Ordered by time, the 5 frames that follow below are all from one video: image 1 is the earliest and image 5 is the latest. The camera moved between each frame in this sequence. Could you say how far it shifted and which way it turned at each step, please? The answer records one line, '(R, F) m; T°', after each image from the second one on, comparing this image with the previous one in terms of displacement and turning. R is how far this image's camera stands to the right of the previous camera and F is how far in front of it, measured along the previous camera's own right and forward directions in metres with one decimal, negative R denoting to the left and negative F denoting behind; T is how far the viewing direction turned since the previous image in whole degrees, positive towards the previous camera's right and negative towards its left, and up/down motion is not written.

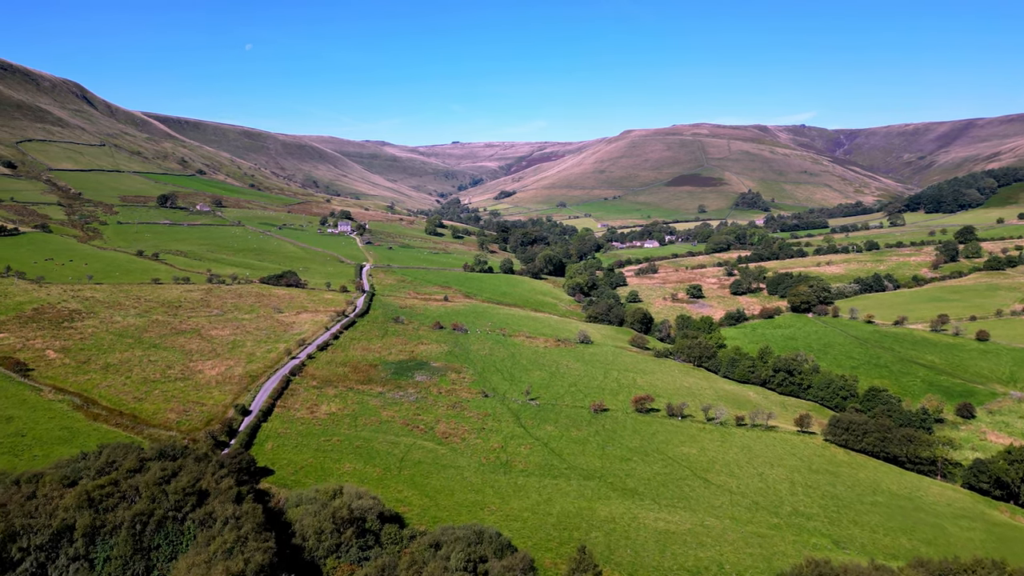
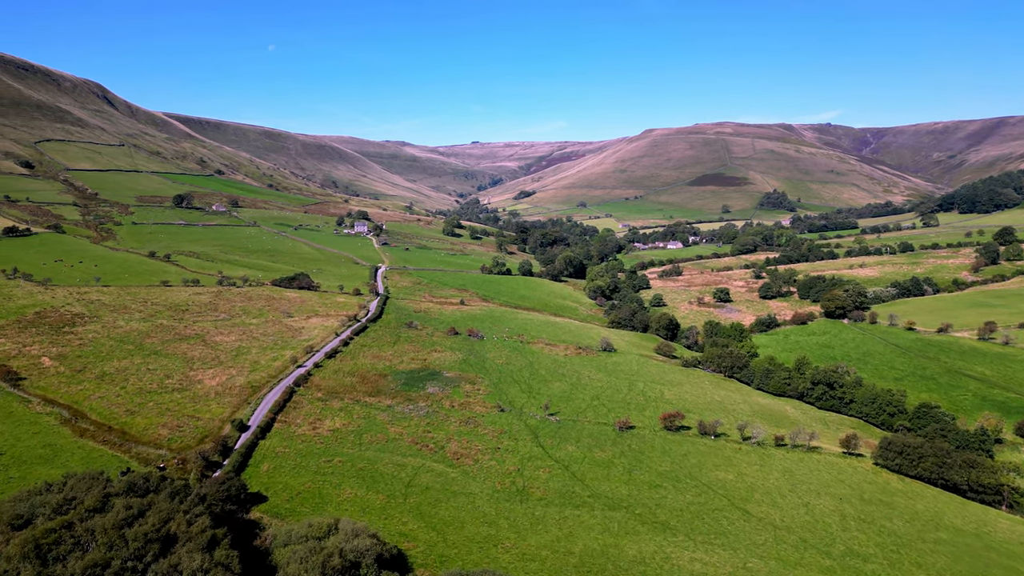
(0.0, +3.8) m; -2°
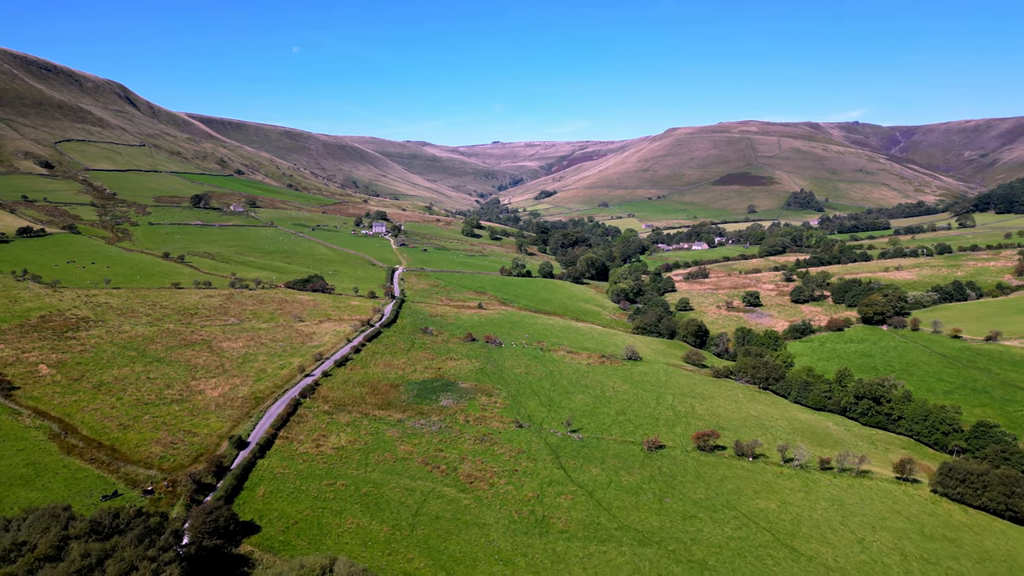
(0.0, +3.6) m; -3°
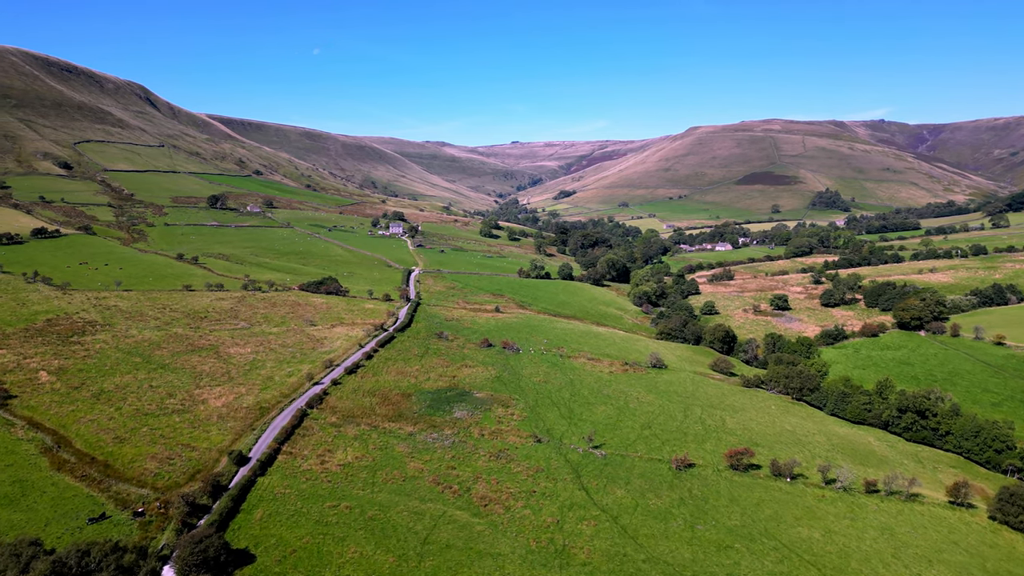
(0.0, +2.9) m; -2°
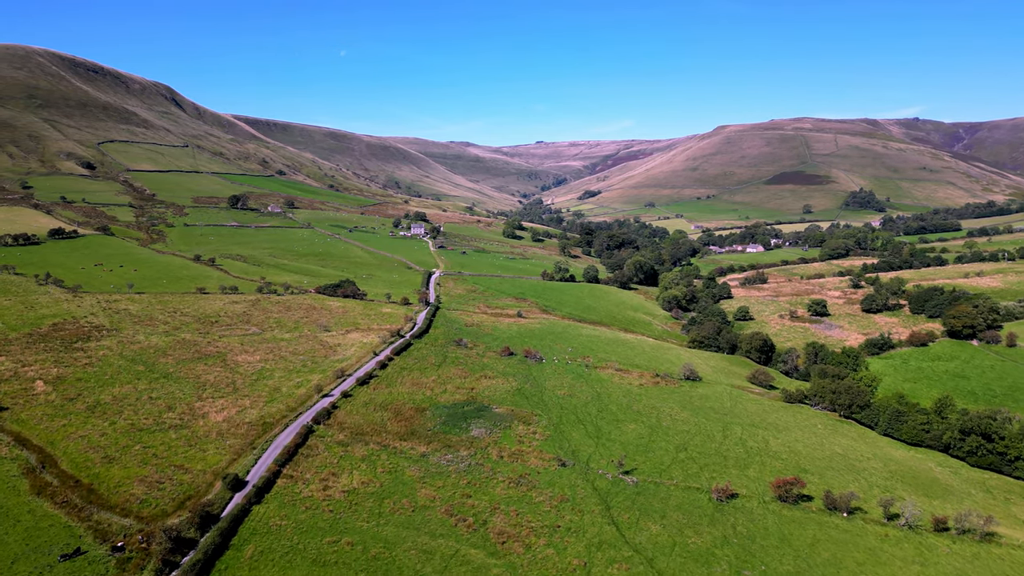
(0.0, +3.8) m; -3°
